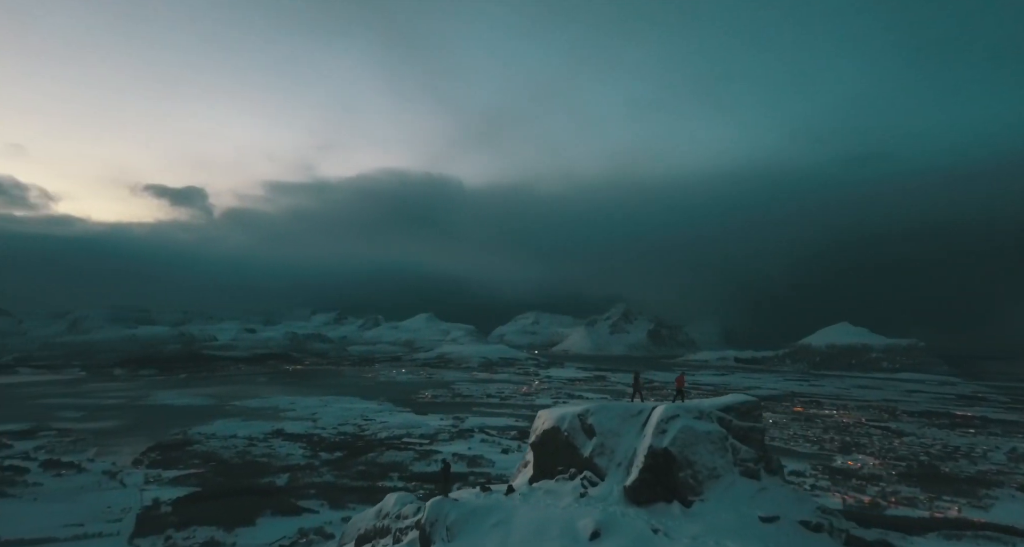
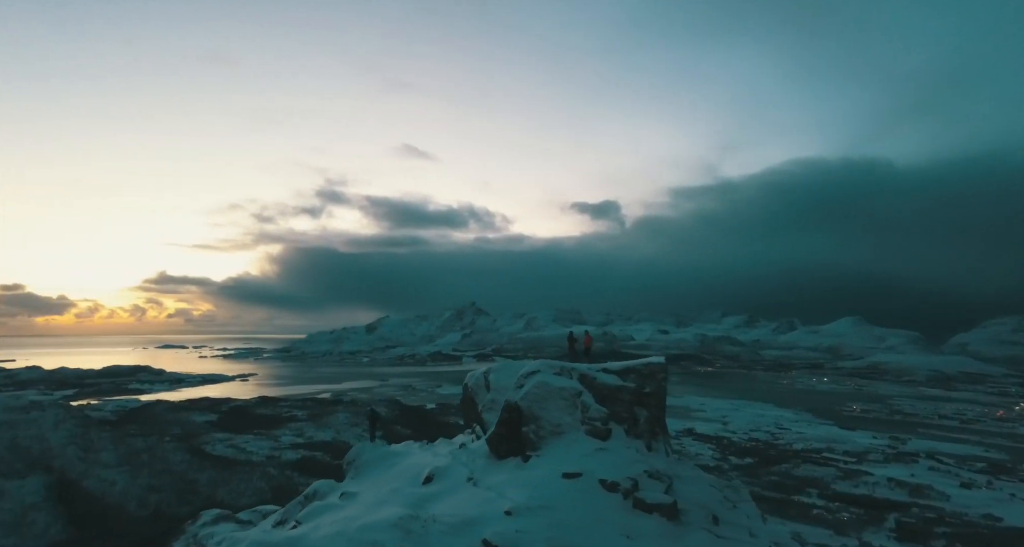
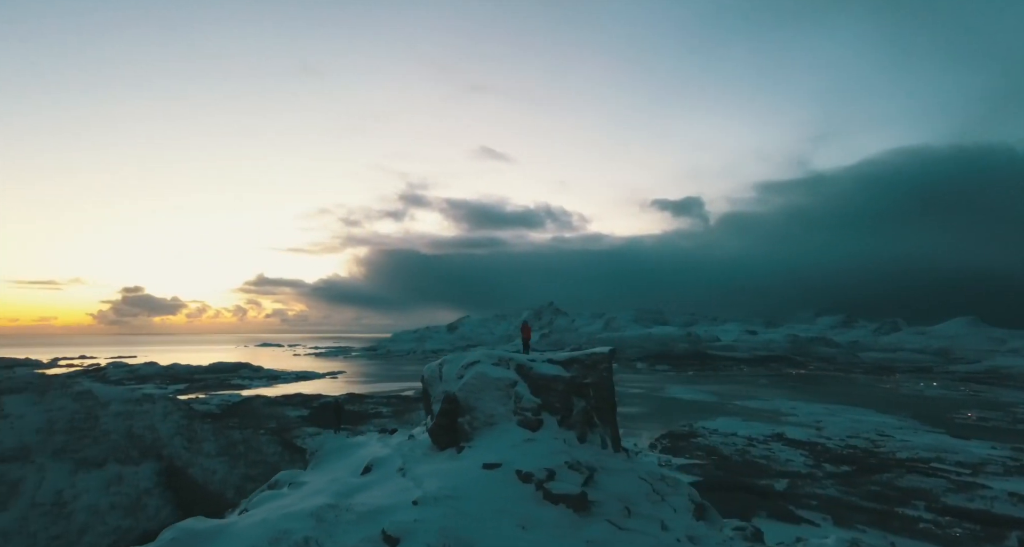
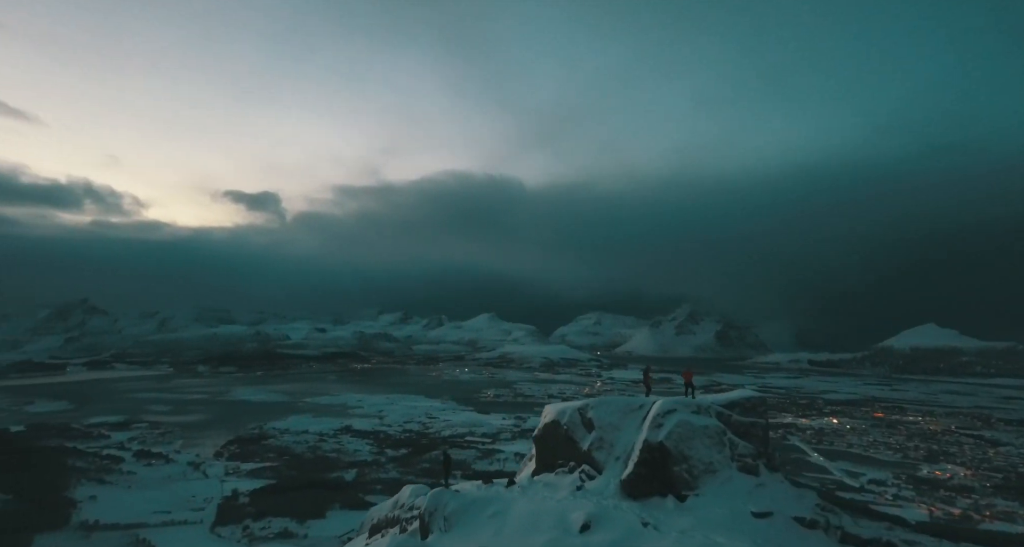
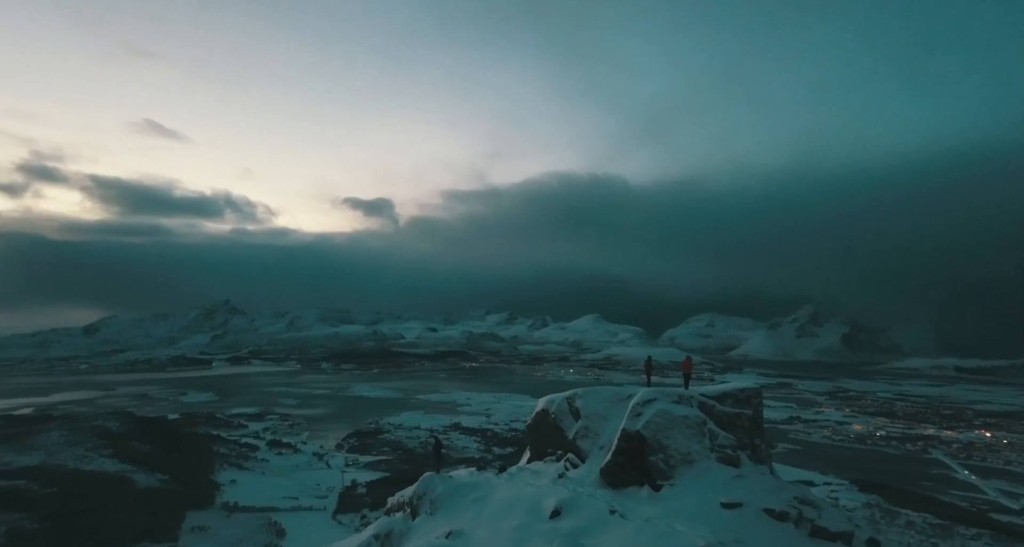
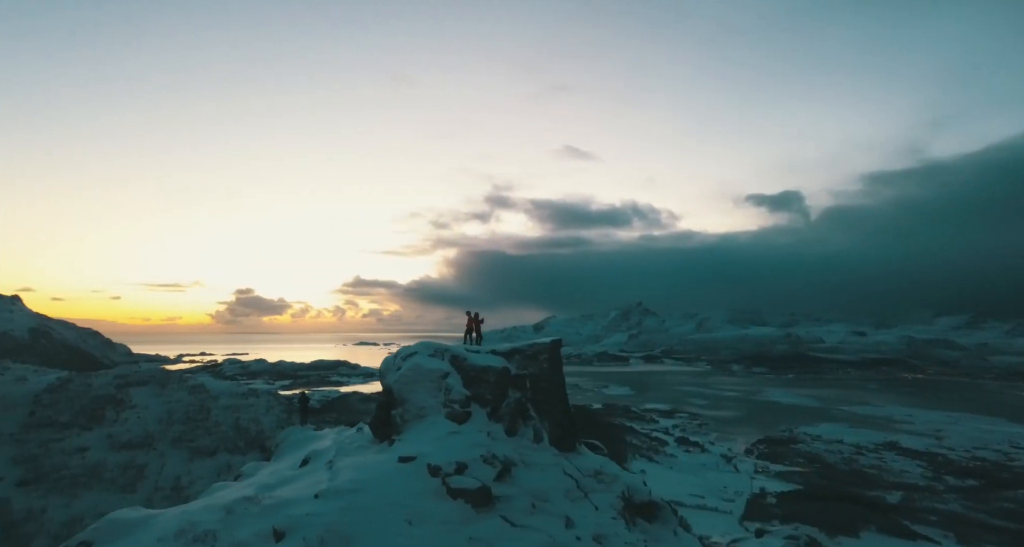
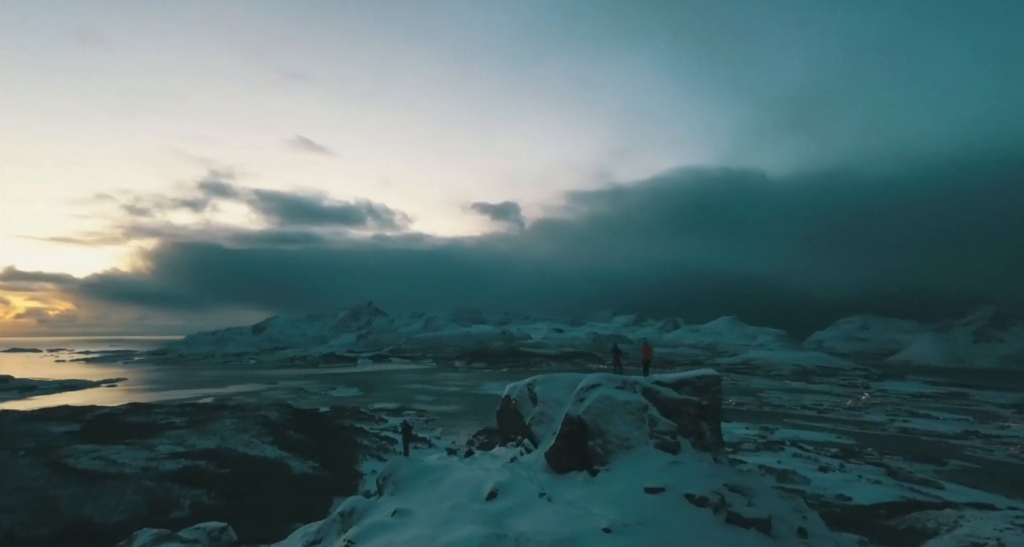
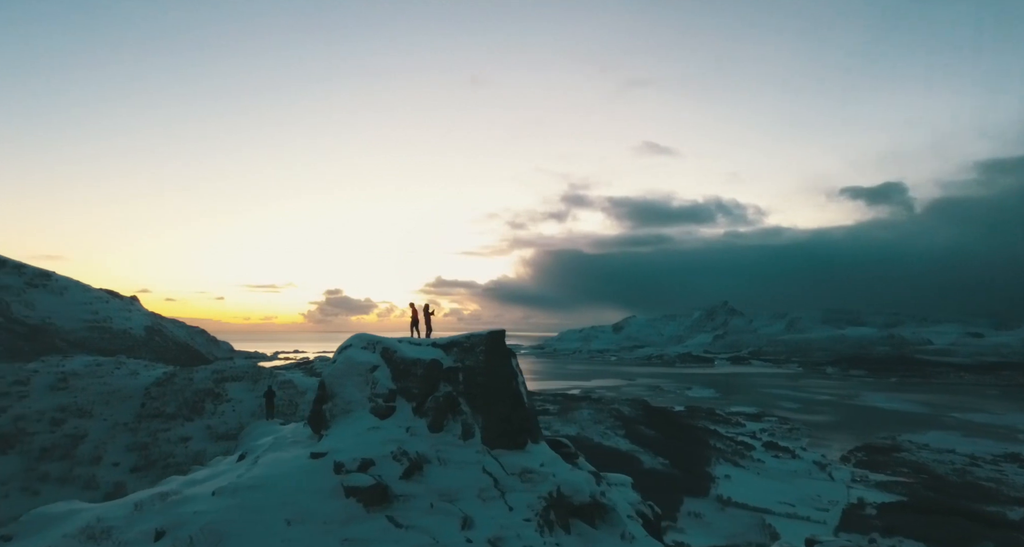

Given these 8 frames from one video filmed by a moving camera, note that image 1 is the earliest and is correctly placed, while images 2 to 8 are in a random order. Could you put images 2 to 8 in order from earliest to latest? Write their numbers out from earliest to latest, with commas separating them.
4, 5, 7, 2, 3, 6, 8
